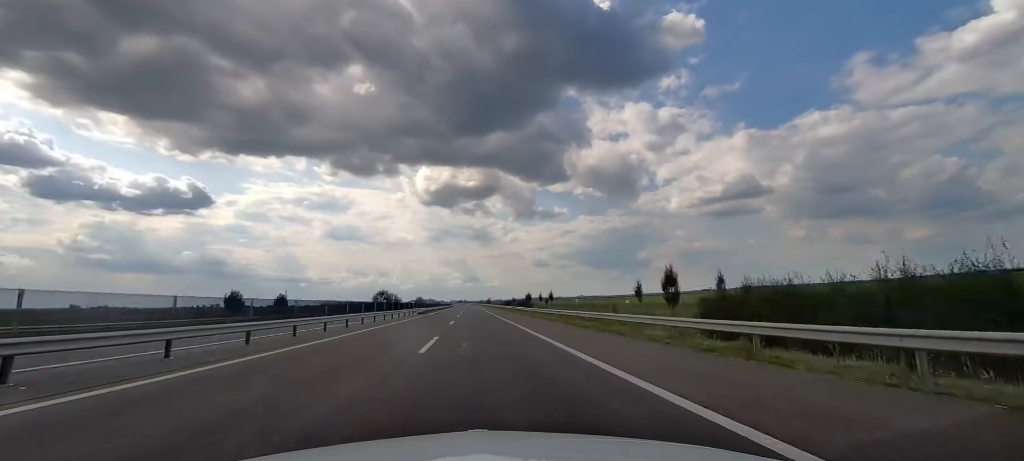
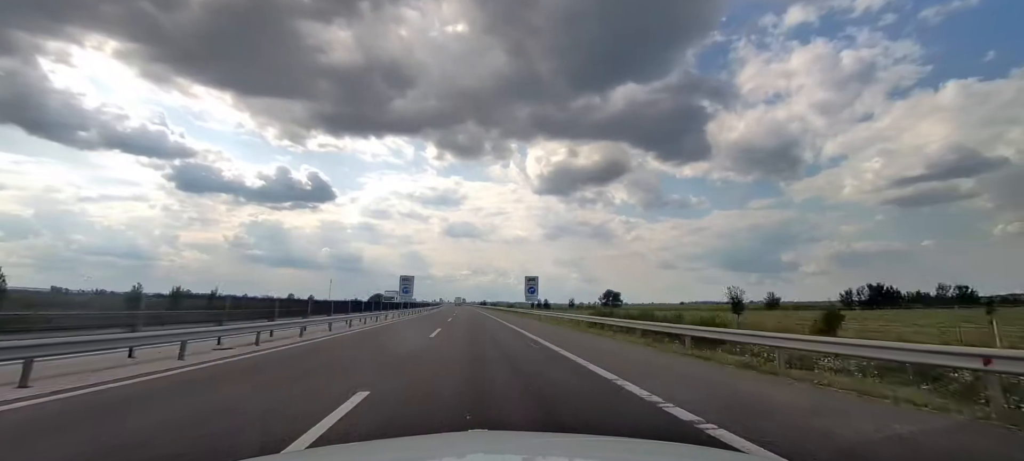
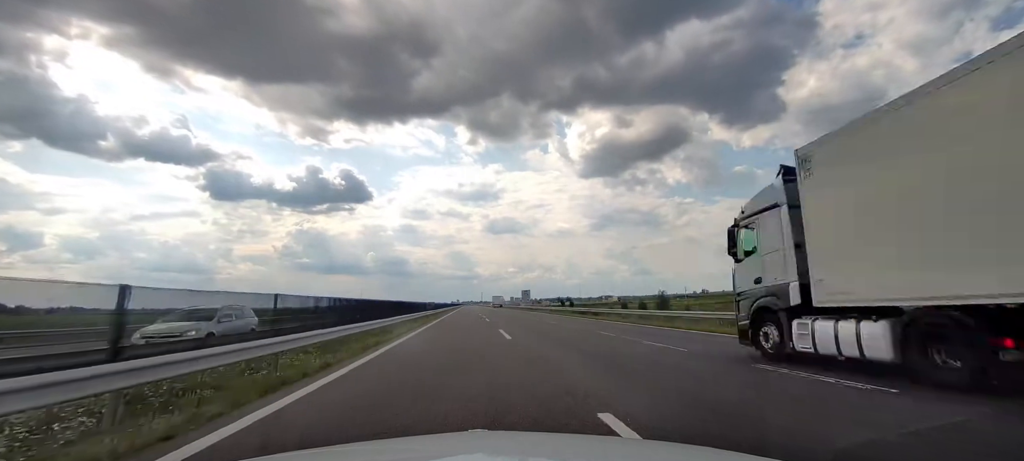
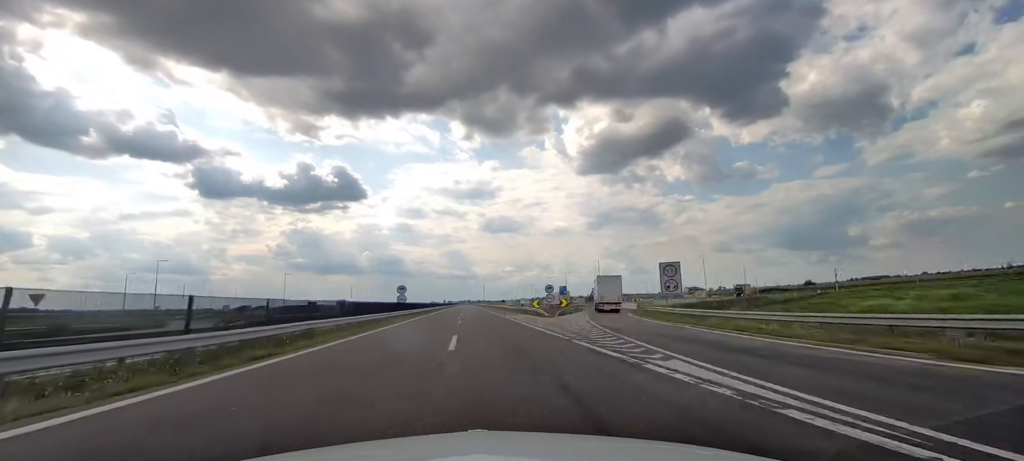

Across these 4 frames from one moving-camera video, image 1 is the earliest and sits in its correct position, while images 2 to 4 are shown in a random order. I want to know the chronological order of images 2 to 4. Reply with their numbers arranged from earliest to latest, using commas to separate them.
2, 3, 4
